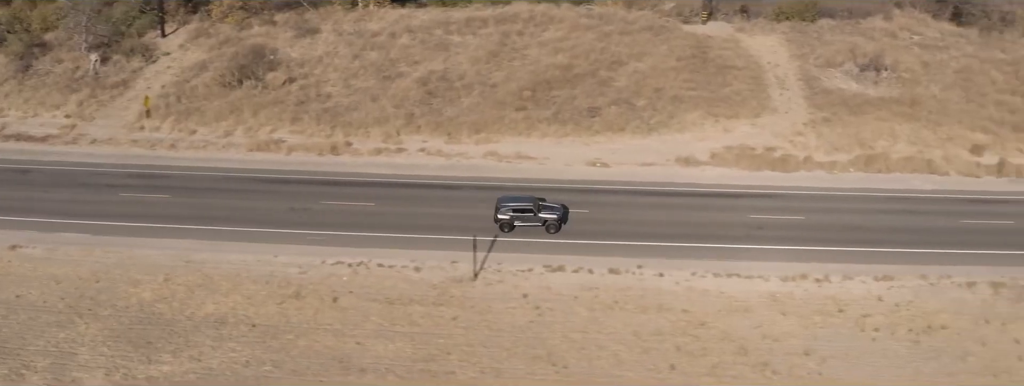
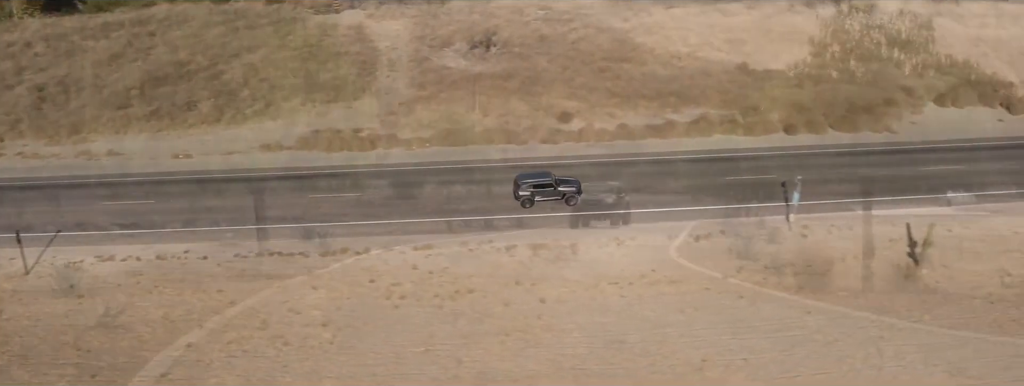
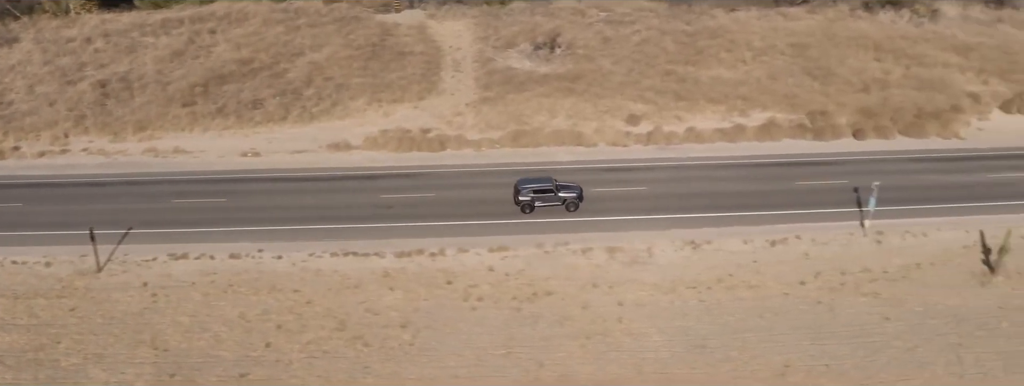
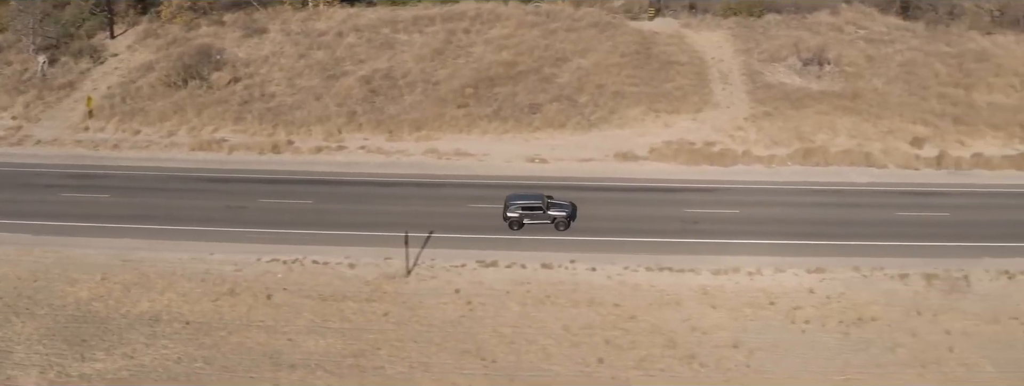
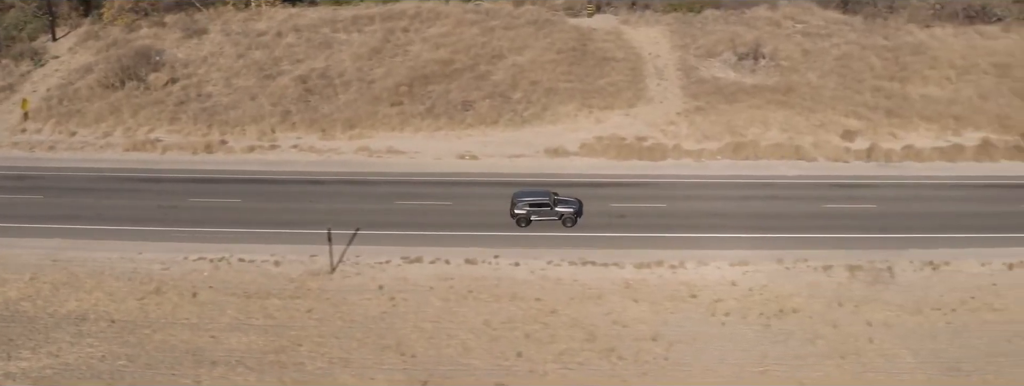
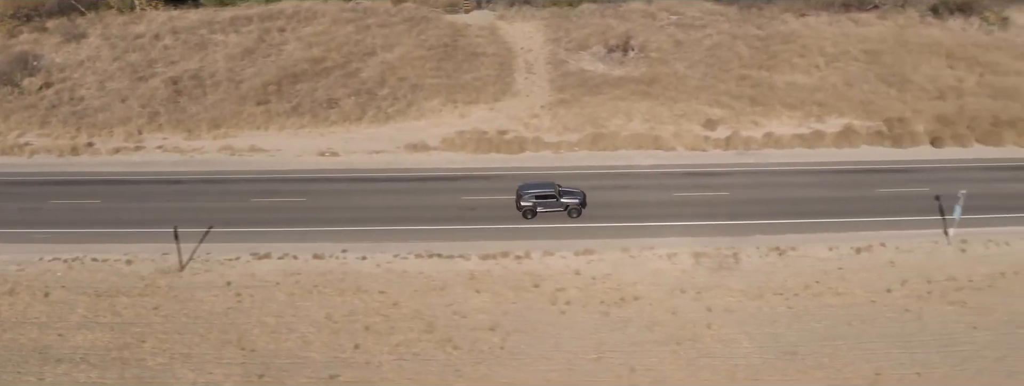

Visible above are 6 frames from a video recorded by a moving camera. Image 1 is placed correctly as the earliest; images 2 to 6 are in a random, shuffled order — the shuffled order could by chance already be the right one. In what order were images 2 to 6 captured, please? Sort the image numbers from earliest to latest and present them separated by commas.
4, 5, 6, 3, 2
